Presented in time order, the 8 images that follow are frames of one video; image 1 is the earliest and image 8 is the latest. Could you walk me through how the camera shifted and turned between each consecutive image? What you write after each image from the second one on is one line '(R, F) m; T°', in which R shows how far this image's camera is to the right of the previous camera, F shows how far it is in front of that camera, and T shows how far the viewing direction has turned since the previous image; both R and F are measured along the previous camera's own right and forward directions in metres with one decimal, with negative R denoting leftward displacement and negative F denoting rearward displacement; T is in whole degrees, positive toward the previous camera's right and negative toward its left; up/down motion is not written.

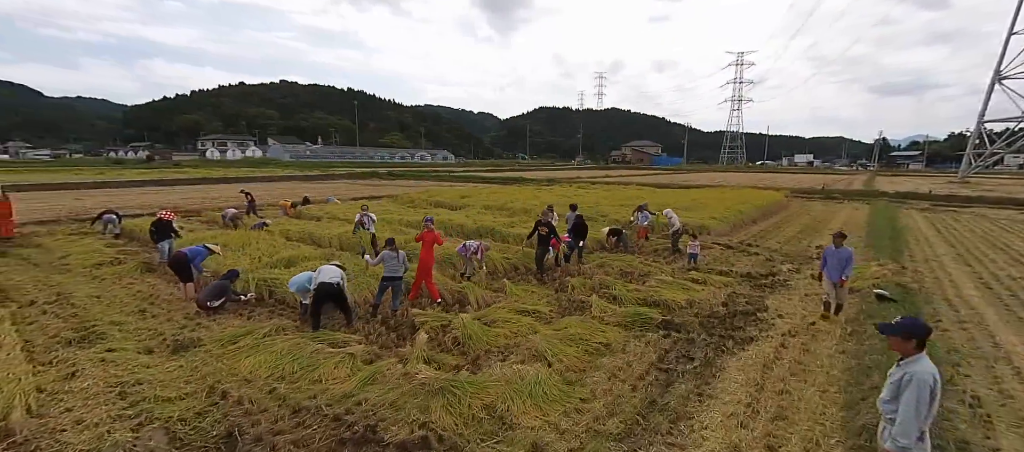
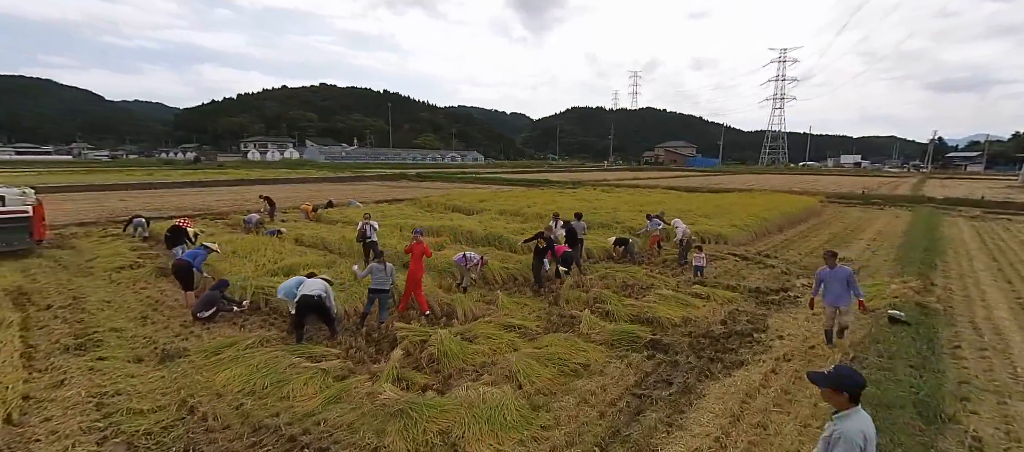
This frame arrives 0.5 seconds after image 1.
(+0.5, +0.1) m; -4°
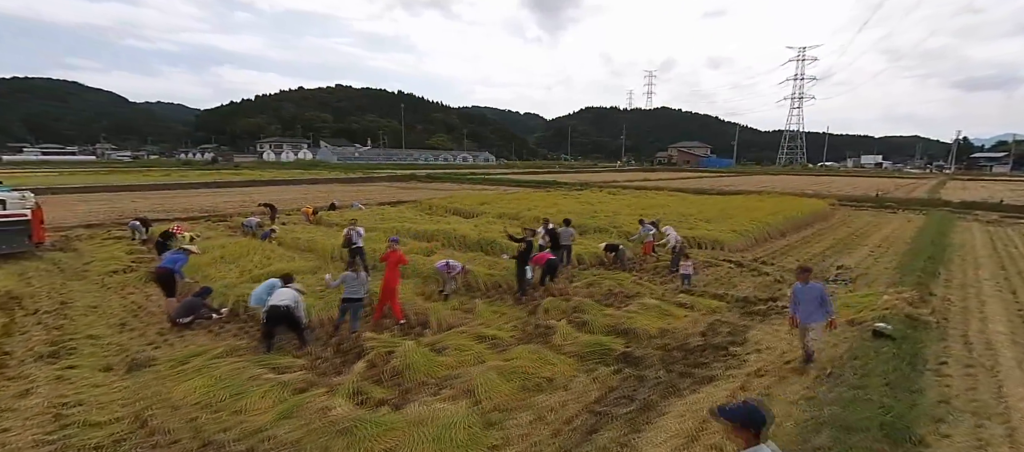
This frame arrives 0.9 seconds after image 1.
(+0.5, +0.1) m; -2°
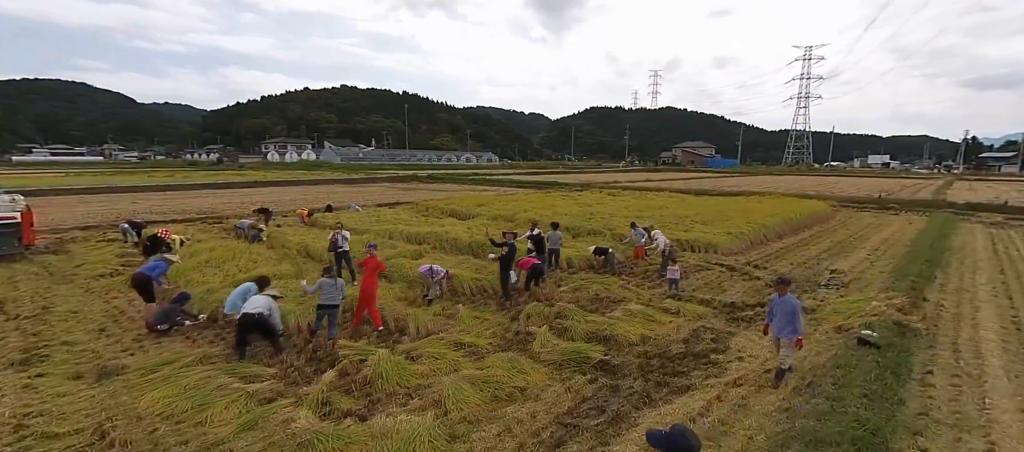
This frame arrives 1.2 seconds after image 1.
(+0.3, +0.1) m; 0°
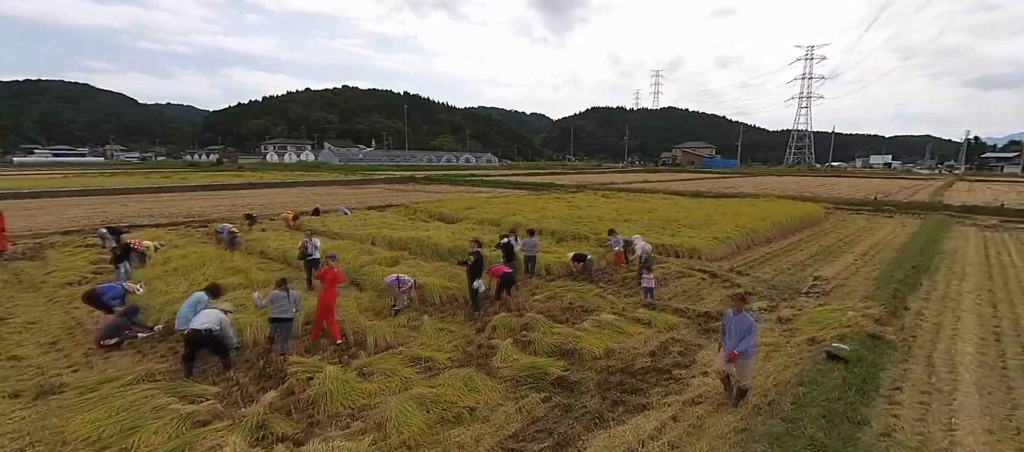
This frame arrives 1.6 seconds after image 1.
(+0.5, +0.2) m; 0°
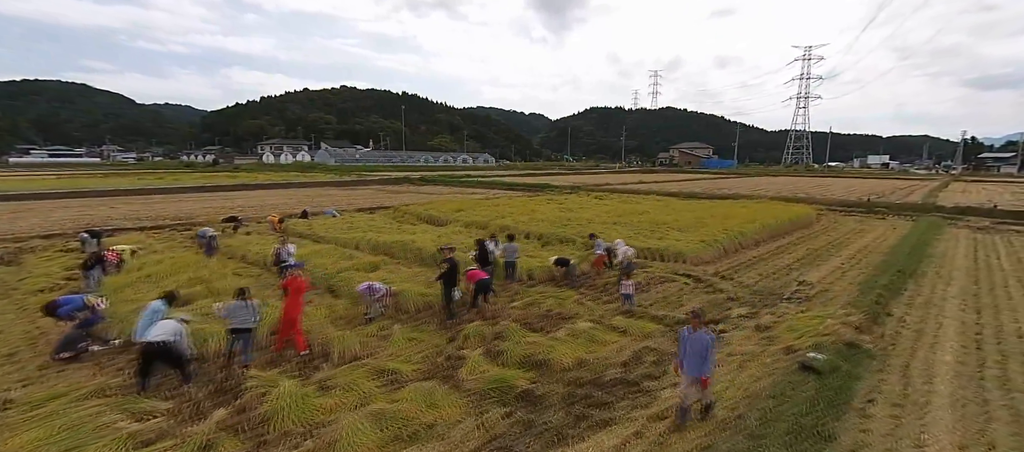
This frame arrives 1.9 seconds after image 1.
(+0.4, +0.1) m; 0°
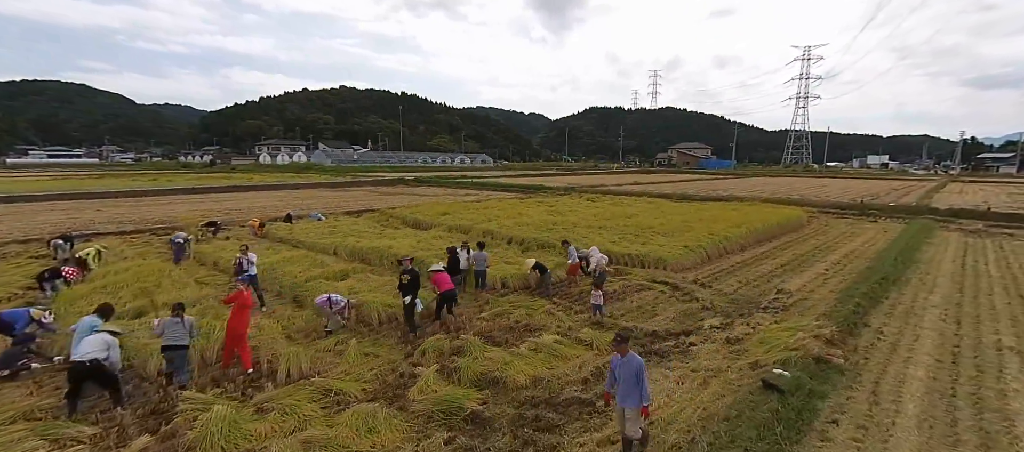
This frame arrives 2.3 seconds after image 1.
(+0.5, +0.2) m; 0°
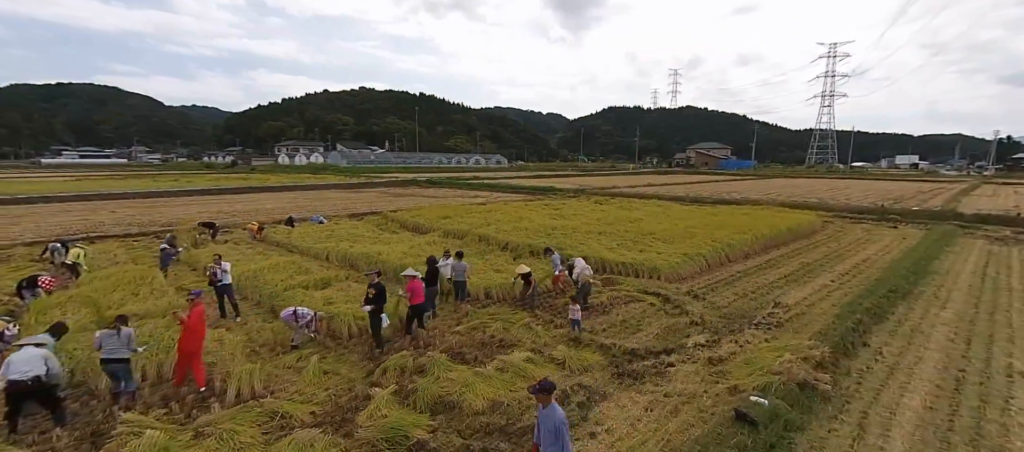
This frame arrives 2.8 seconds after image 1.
(+0.7, +0.3) m; -2°
